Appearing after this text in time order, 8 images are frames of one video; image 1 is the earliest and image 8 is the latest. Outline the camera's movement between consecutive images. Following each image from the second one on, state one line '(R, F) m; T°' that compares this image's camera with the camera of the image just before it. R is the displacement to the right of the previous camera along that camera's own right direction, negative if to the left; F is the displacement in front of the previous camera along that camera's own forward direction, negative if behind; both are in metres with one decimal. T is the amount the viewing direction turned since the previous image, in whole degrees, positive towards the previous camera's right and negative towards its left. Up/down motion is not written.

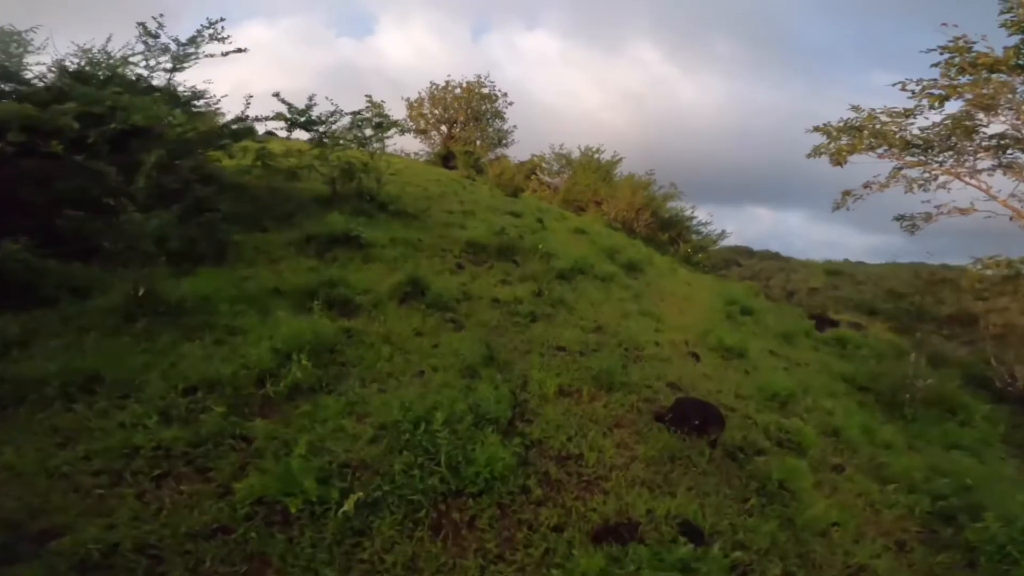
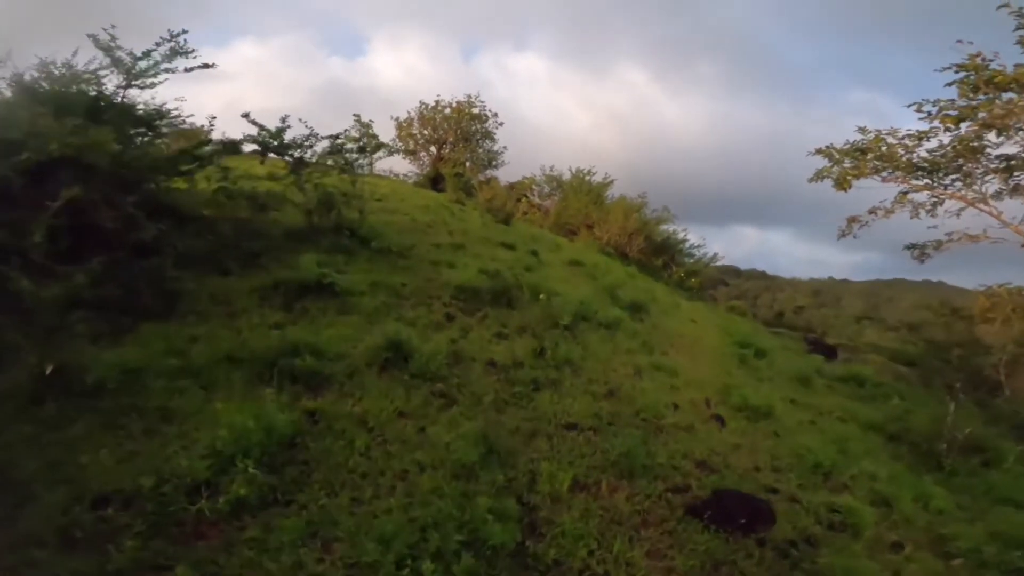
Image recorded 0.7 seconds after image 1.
(-0.2, +1.7) m; +1°
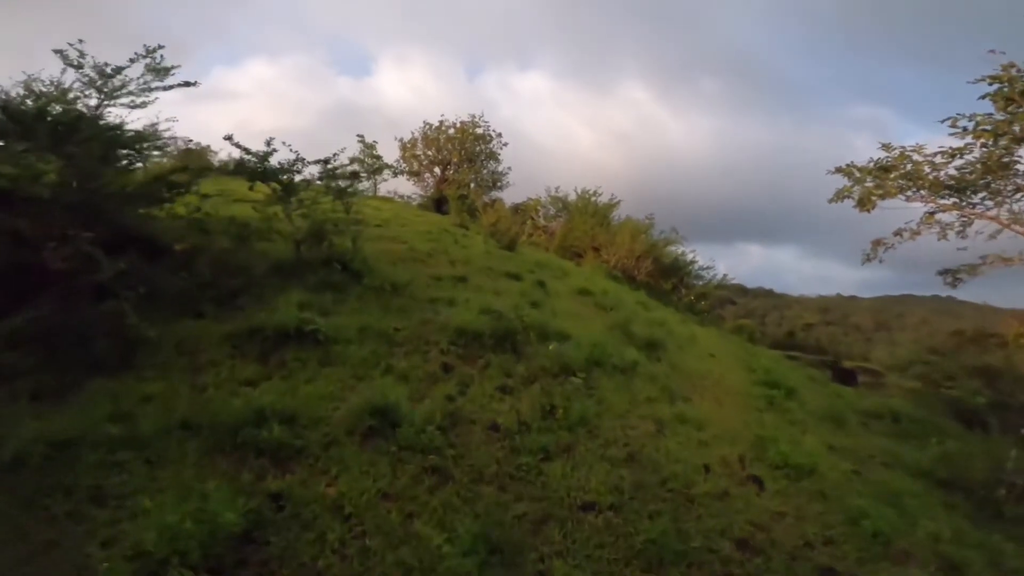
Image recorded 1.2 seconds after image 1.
(0.0, +1.2) m; -1°
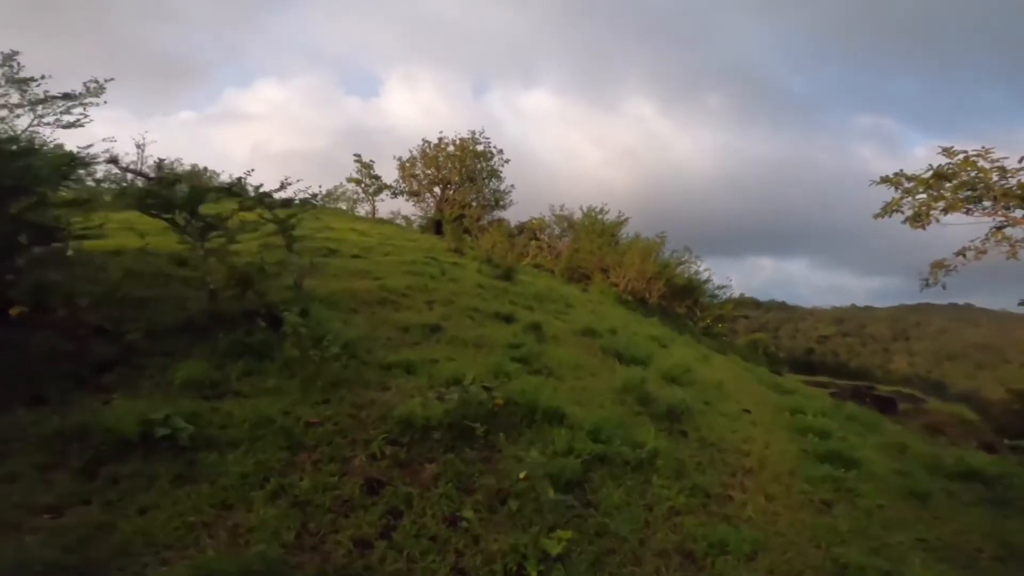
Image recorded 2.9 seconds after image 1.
(+0.6, +3.0) m; -1°
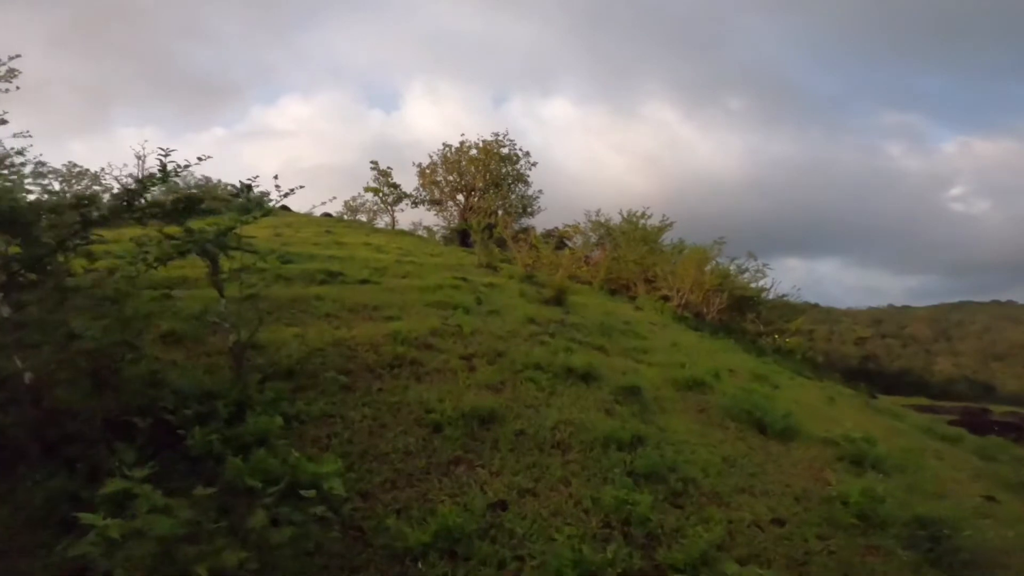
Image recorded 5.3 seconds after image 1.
(-1.1, +5.3) m; -2°
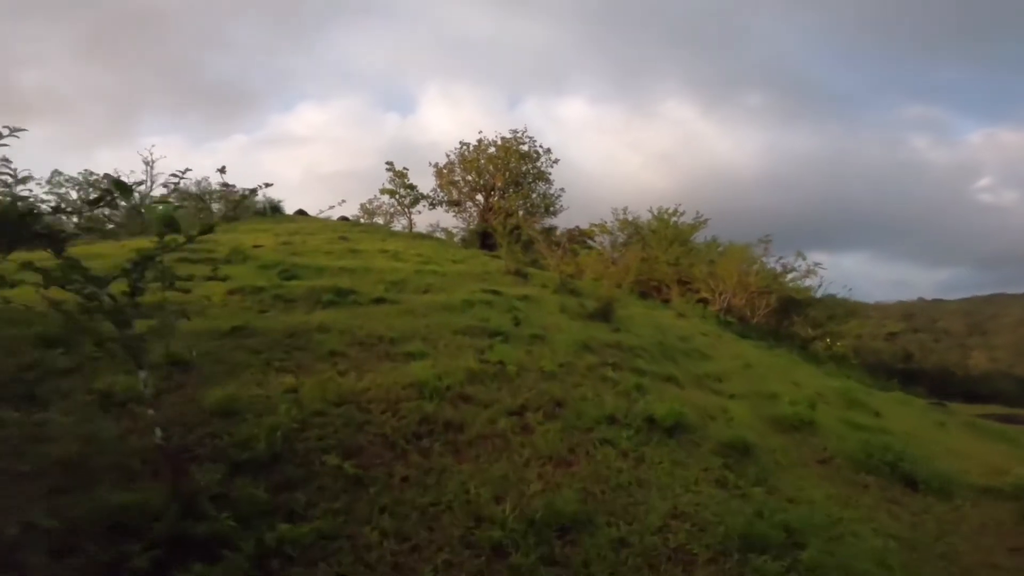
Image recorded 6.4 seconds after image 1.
(-0.6, +2.6) m; -2°
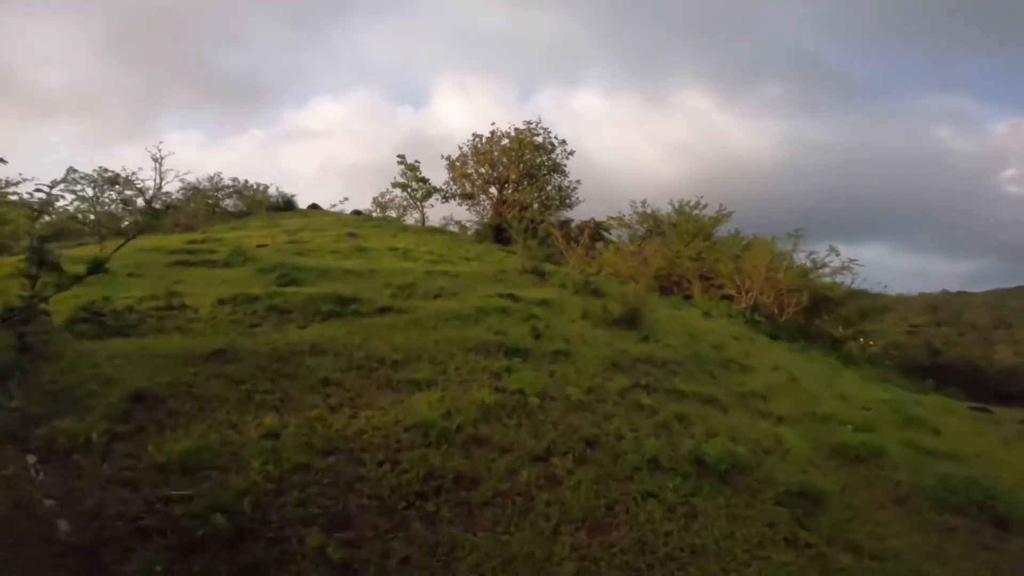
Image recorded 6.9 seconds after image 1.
(-0.1, +1.3) m; -1°
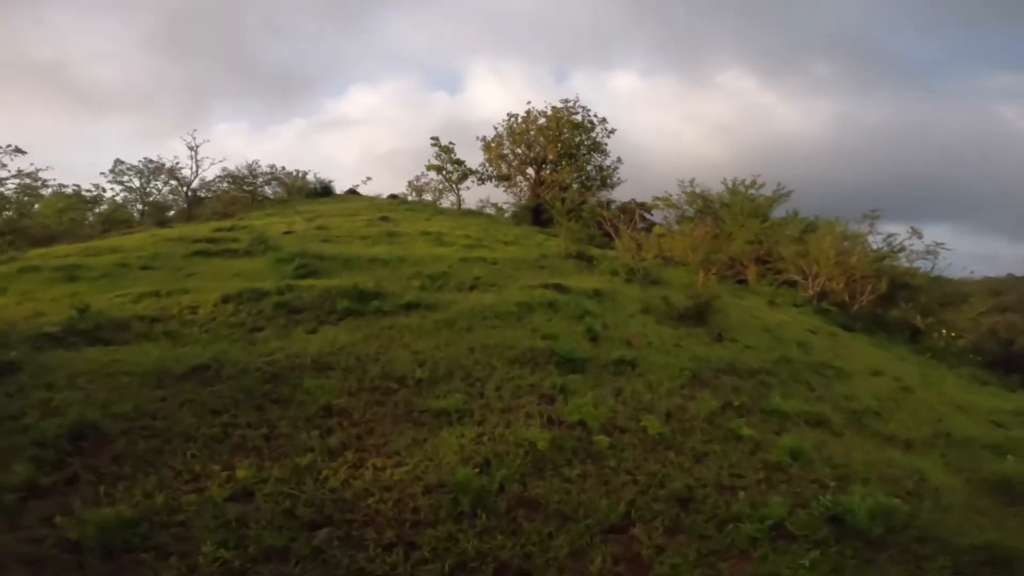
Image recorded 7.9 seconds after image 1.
(-0.2, +1.9) m; -4°
